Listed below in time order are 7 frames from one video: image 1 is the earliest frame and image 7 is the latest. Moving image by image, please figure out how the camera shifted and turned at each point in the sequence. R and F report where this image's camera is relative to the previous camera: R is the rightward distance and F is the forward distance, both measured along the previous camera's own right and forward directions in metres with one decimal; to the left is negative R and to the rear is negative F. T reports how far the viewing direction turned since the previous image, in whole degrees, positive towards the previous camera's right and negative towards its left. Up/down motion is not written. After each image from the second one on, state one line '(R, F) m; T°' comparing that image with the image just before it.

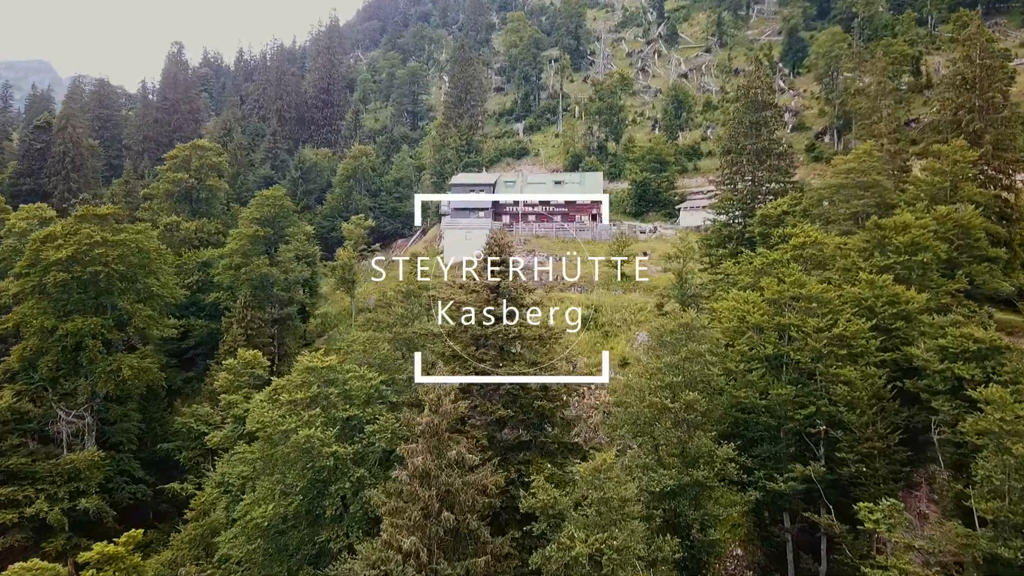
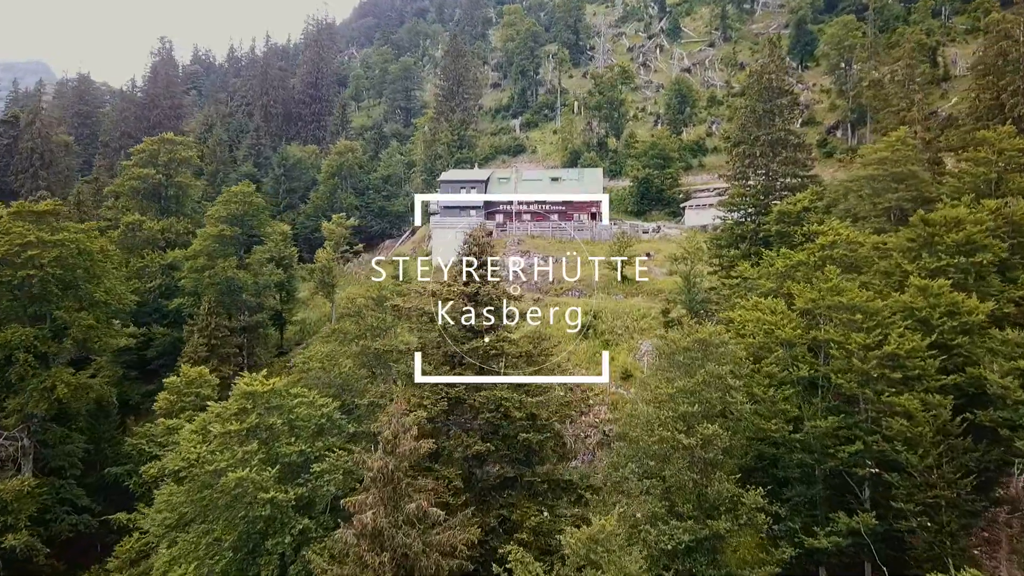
(+0.6, +3.5) m; 0°
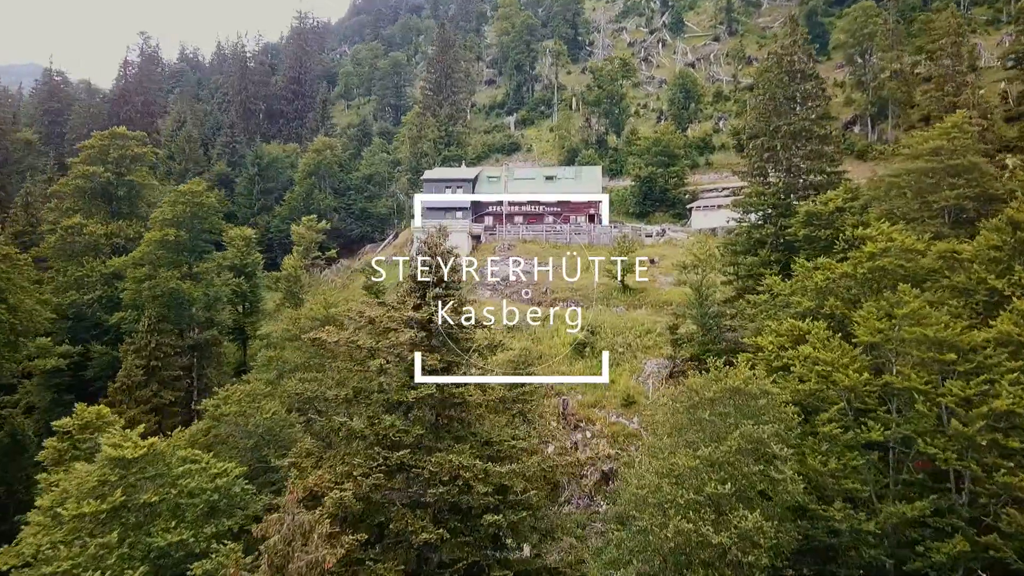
(+0.9, +4.6) m; 0°
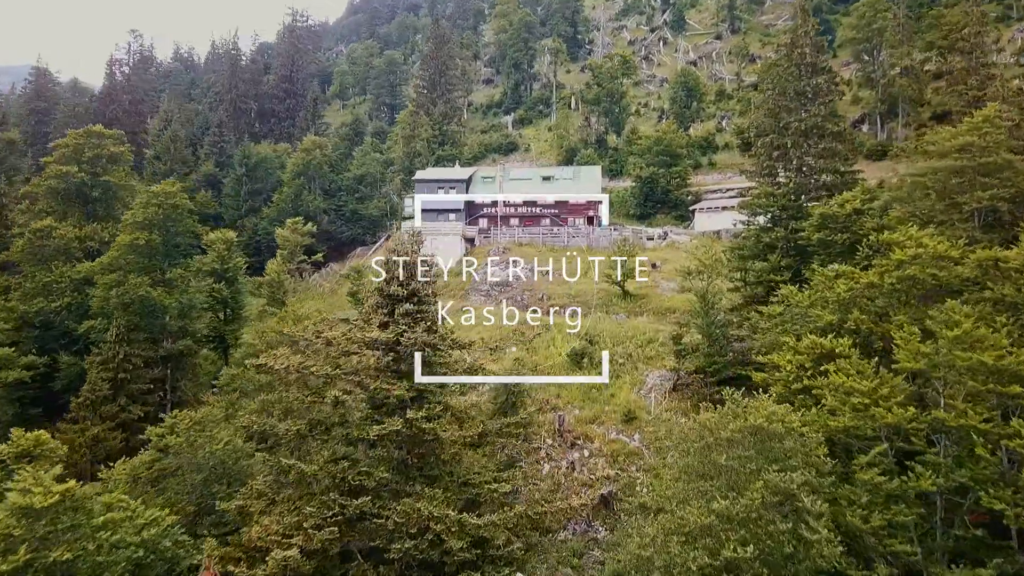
(+0.4, +2.0) m; 0°
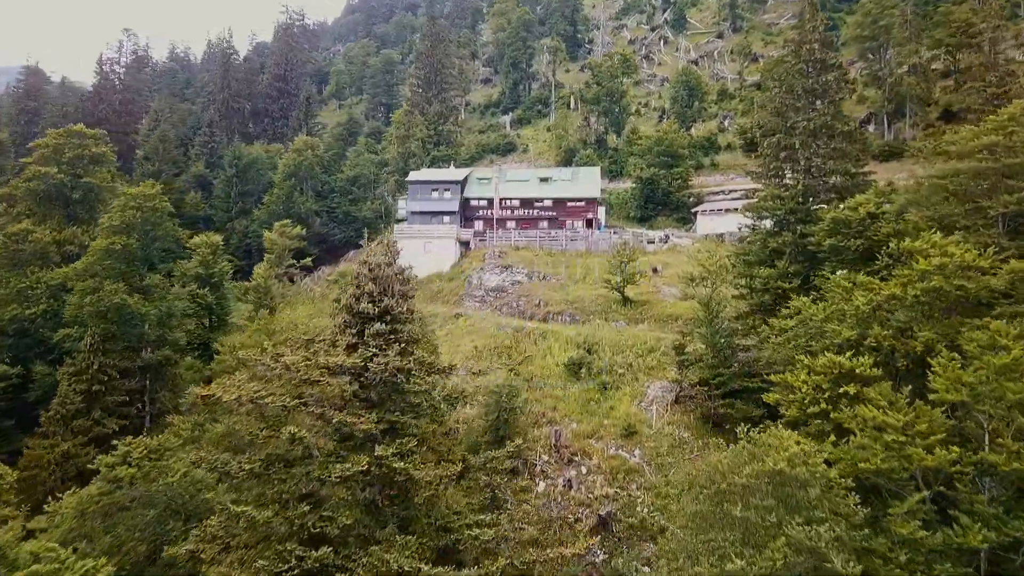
(+0.3, +1.4) m; 0°
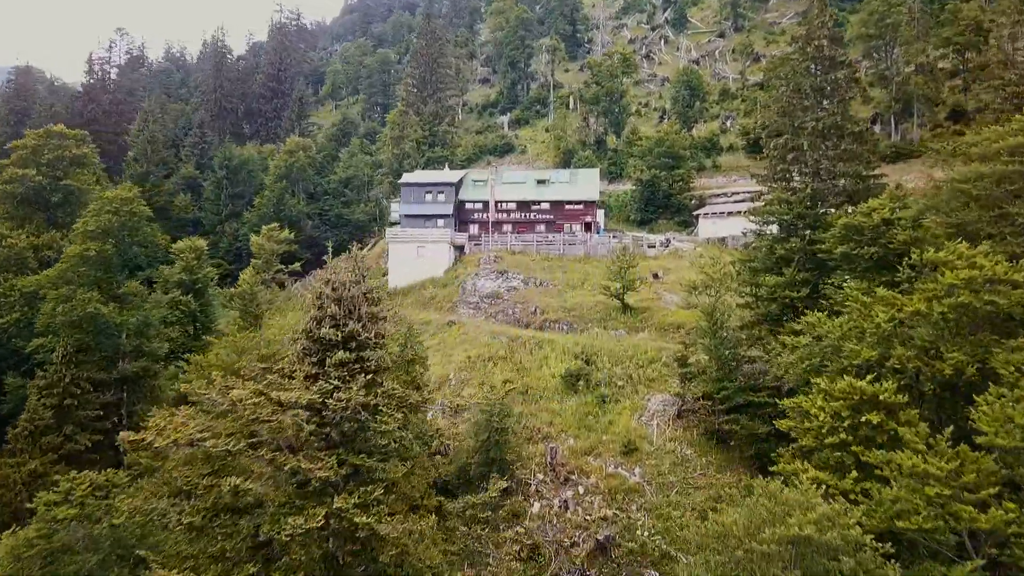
(+0.3, +1.4) m; 0°
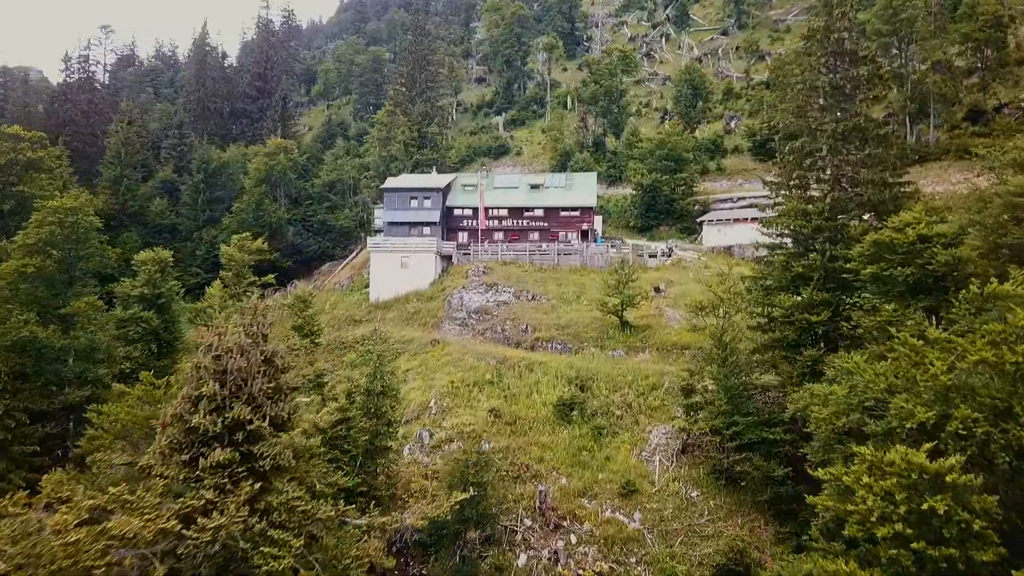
(+0.6, +2.7) m; 0°
